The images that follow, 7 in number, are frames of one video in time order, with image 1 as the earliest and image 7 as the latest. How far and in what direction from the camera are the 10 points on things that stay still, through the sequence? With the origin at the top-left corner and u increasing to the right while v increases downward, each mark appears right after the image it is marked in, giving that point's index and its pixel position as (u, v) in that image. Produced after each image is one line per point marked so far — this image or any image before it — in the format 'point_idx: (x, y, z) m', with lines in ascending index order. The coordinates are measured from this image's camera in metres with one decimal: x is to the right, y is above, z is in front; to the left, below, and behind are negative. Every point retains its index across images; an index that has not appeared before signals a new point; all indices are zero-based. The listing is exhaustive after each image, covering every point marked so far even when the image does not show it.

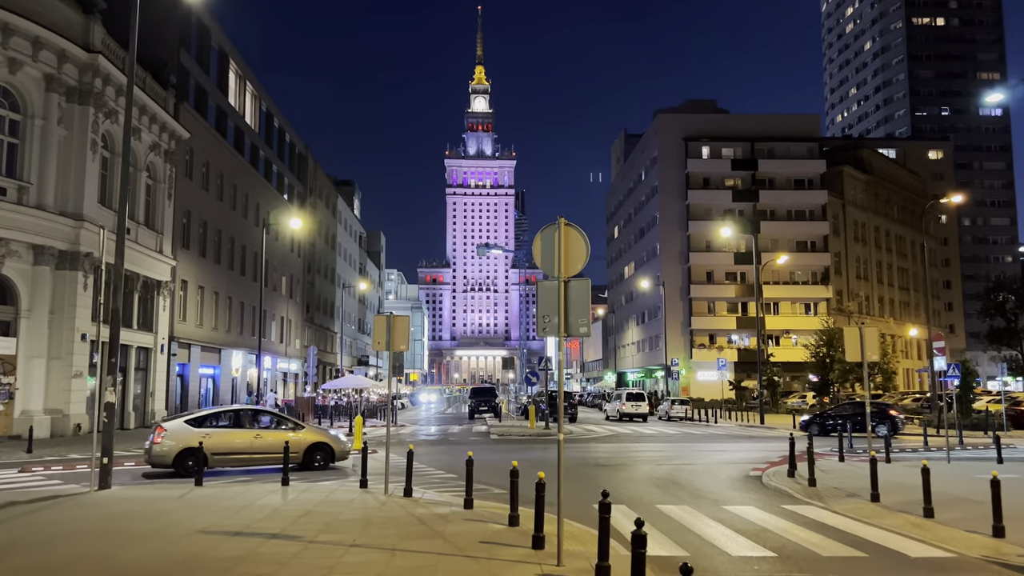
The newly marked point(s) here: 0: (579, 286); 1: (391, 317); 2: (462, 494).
0: (+0.7, 0.0, +8.2) m
1: (-2.0, -0.5, +13.5) m
2: (-0.9, -3.6, +13.9) m
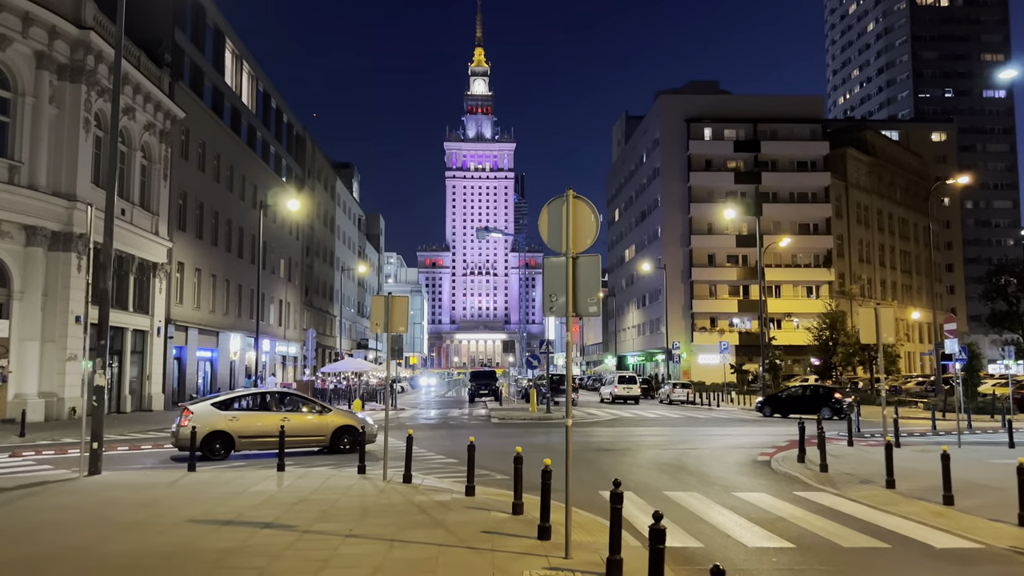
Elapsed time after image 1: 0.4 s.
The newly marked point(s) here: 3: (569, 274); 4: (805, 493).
0: (+0.7, +0.2, +7.7) m
1: (-2.0, -0.1, +13.0) m
2: (-0.8, -3.2, +13.5) m
3: (+0.6, +0.1, +7.8) m
4: (+4.6, -3.2, +12.6) m
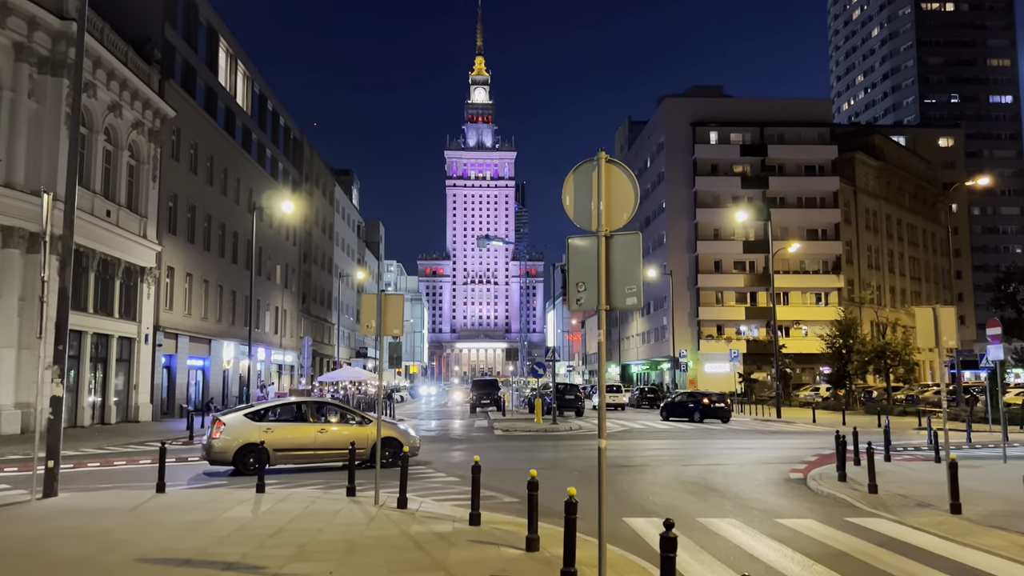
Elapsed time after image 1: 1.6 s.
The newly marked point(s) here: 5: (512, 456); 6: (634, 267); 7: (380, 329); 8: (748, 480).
0: (+0.9, +0.3, +6.2) m
1: (-1.8, -0.1, +11.5) m
2: (-0.7, -3.2, +11.9) m
3: (+0.7, +0.2, +6.2) m
4: (+4.8, -3.2, +11.0) m
5: (0.0, -4.1, +19.3) m
6: (+0.9, +0.2, +6.1) m
7: (-1.9, -0.6, +11.4) m
8: (+4.4, -3.6, +15.0) m
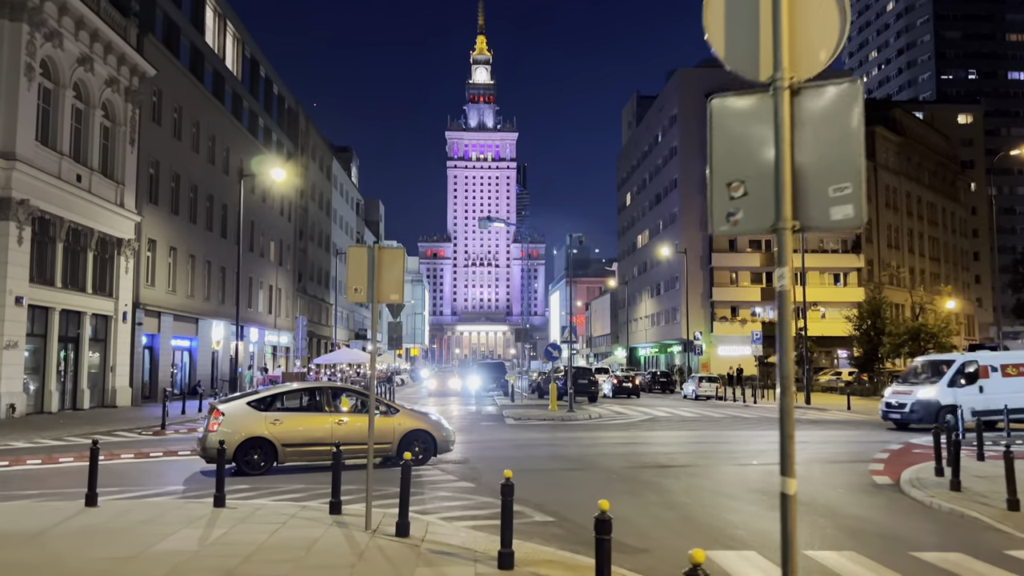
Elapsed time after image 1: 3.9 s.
0: (+1.3, +0.7, +3.2) m
1: (-1.4, +0.5, +8.6) m
2: (-0.3, -2.7, +9.0) m
3: (+1.1, +0.6, +3.3) m
4: (+5.2, -2.7, +8.1) m
5: (+0.4, -3.4, +16.4) m
6: (+1.3, +0.6, +3.2) m
7: (-1.5, -0.1, +8.5) m
8: (+4.8, -3.0, +12.2) m
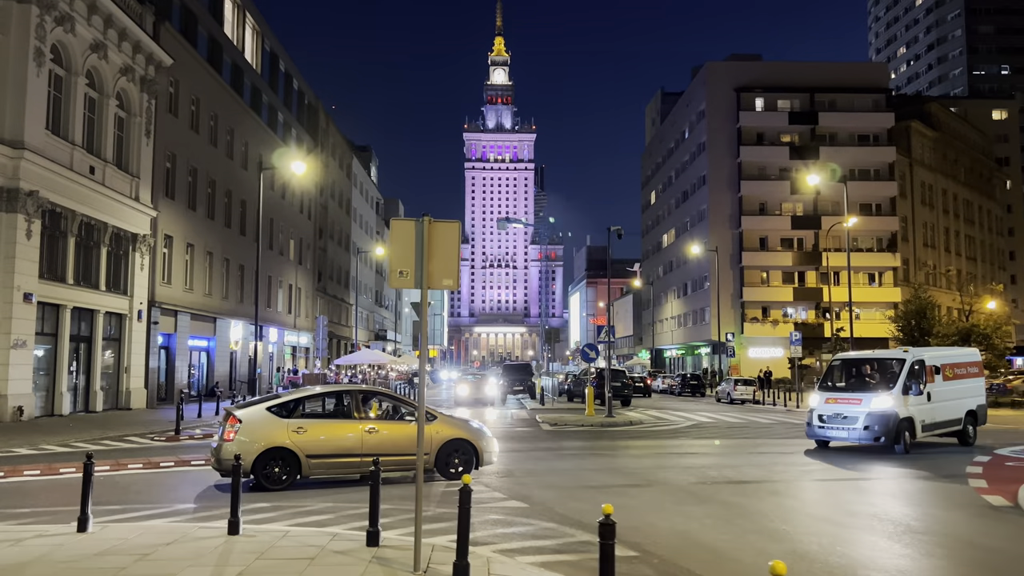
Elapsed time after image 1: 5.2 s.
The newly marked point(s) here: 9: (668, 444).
0: (+1.9, +0.9, +1.6) m
1: (-0.7, +0.6, +7.0) m
2: (+0.4, -2.5, +7.4) m
3: (+1.7, +0.8, +1.6) m
4: (+5.8, -2.5, +6.4) m
5: (+1.3, -3.3, +14.8) m
6: (+1.9, +0.7, +1.5) m
7: (-0.8, 0.0, +6.9) m
8: (+5.6, -2.9, +10.4) m
9: (+3.7, -3.7, +19.2) m
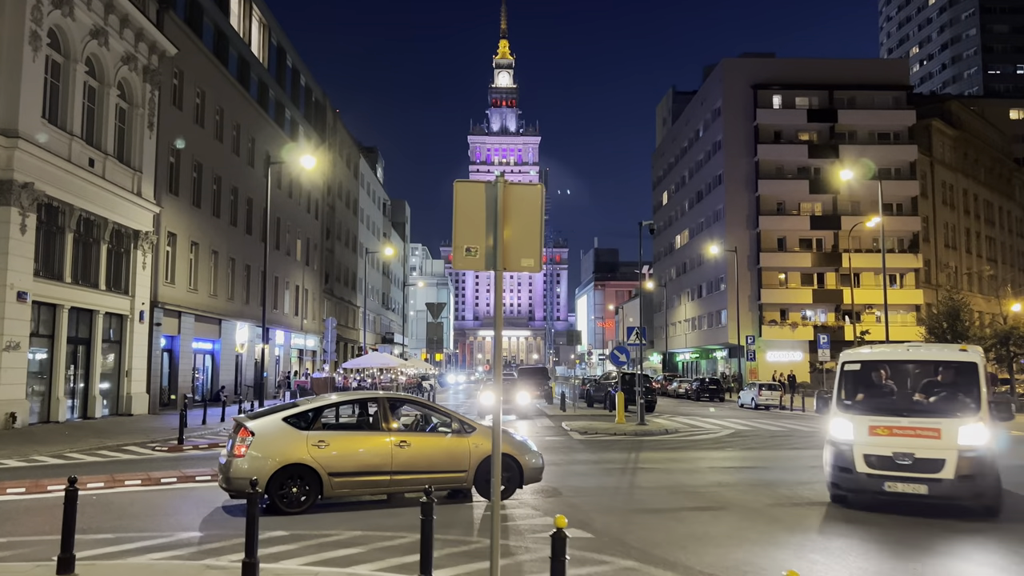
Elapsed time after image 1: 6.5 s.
0: (+2.5, +1.0, 0.0) m
1: (-0.1, +0.7, +5.4) m
2: (+1.1, -2.4, +5.8) m
3: (+2.3, +0.9, +0.1) m
4: (+6.5, -2.4, +4.8) m
5: (+2.0, -3.2, +13.2) m
6: (+2.6, +0.9, 0.0) m
7: (-0.1, +0.2, +5.4) m
8: (+6.3, -2.8, +8.8) m
9: (+4.5, -3.7, +17.6) m
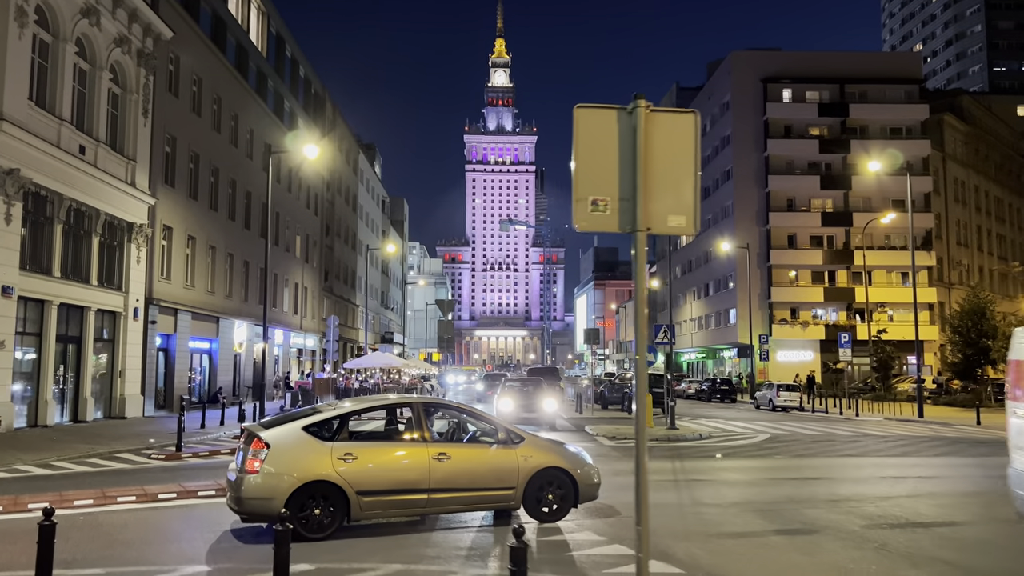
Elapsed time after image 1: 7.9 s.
0: (+3.2, +1.2, -1.5) m
1: (+0.6, +0.9, +3.9) m
2: (+1.8, -2.3, +4.3) m
3: (+3.1, +1.1, -1.4) m
4: (+7.2, -2.3, +3.3) m
5: (+2.7, -3.0, +11.7) m
6: (+3.3, +1.0, -1.5) m
7: (+0.6, +0.3, +3.8) m
8: (+7.0, -2.7, +7.4) m
9: (+5.1, -3.5, +16.1) m
